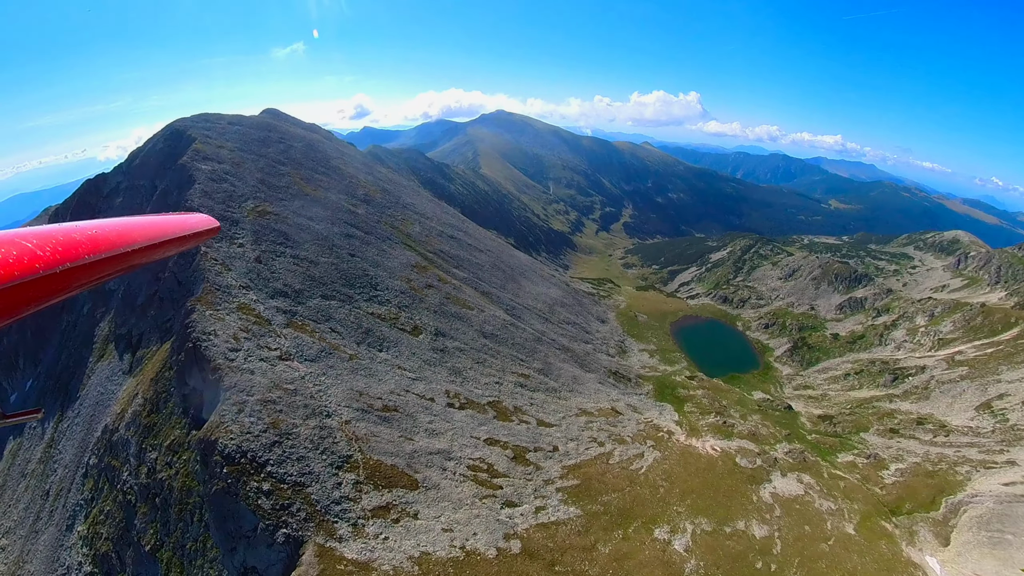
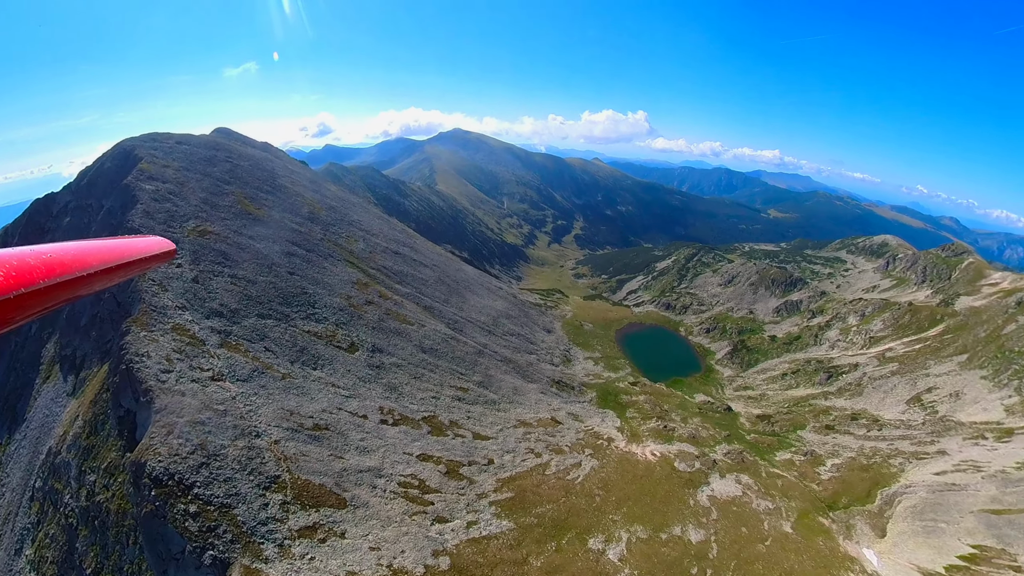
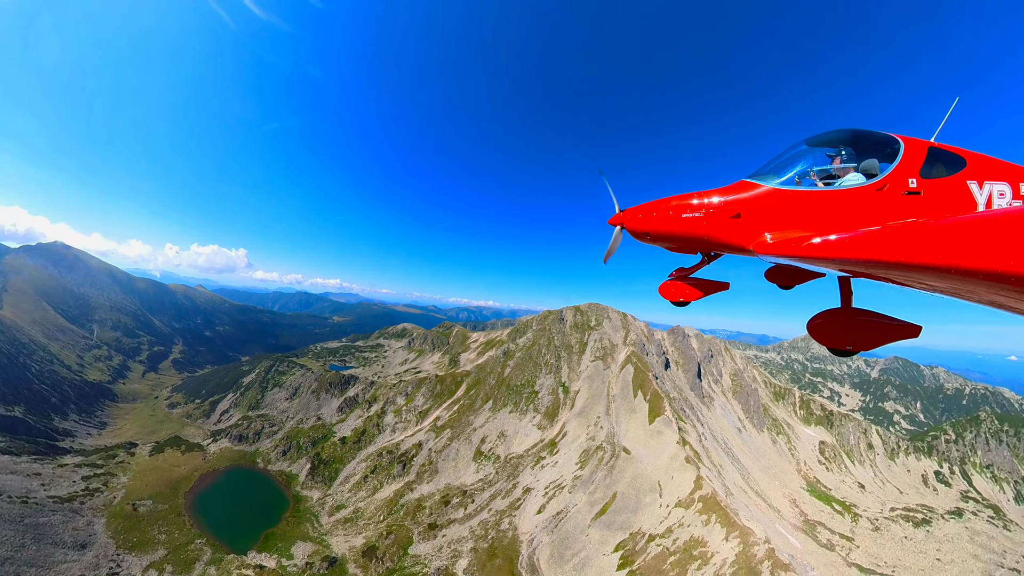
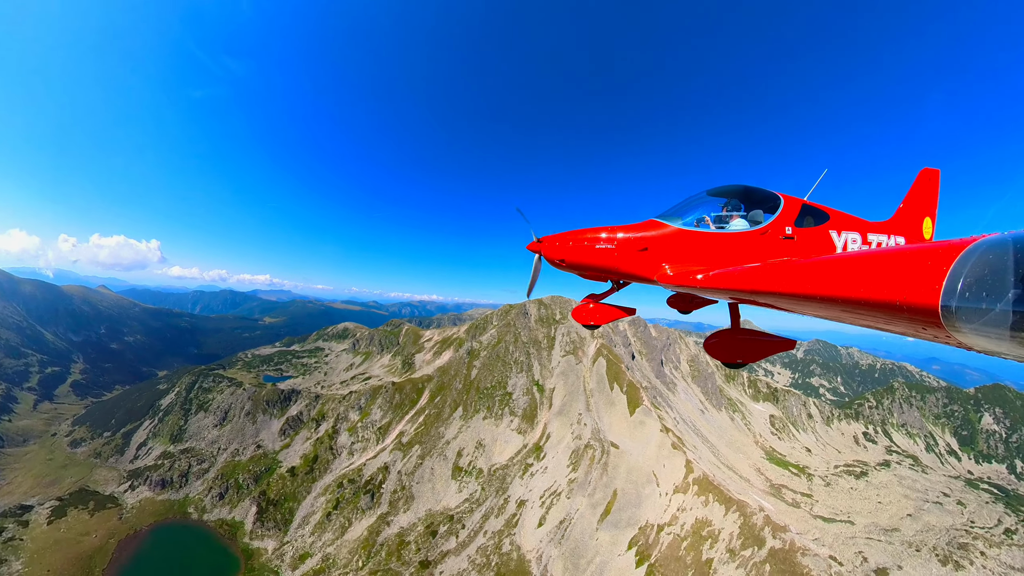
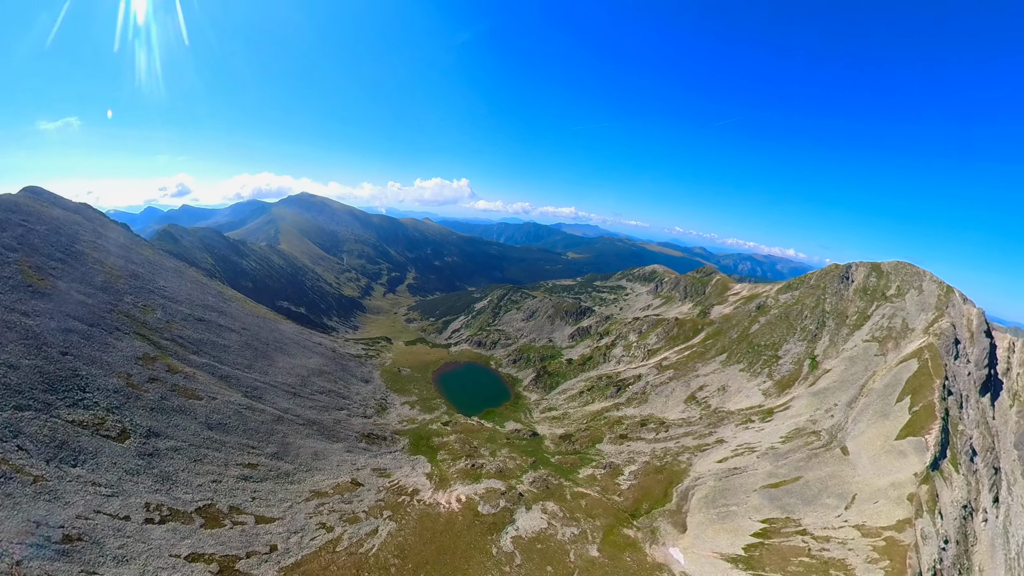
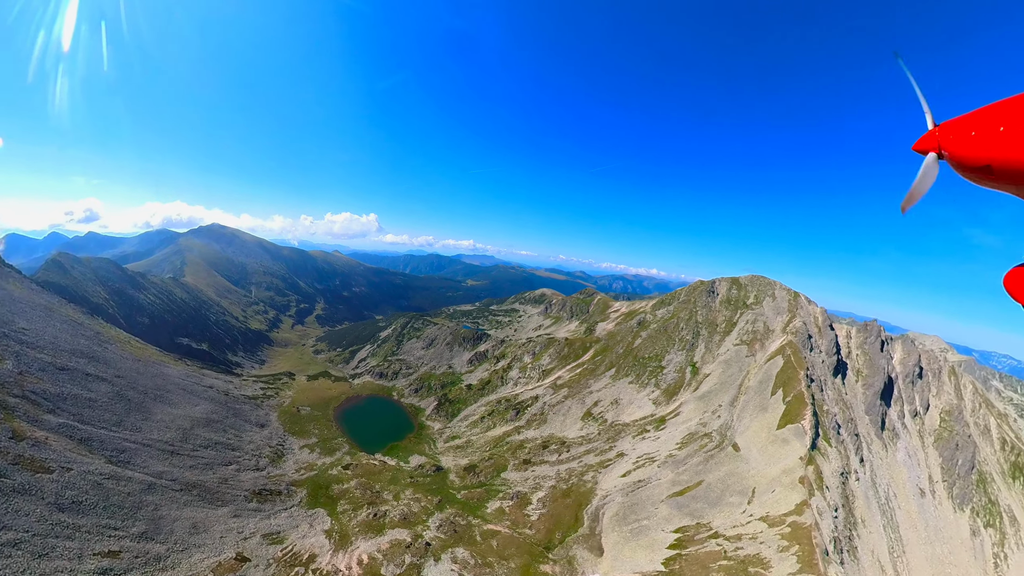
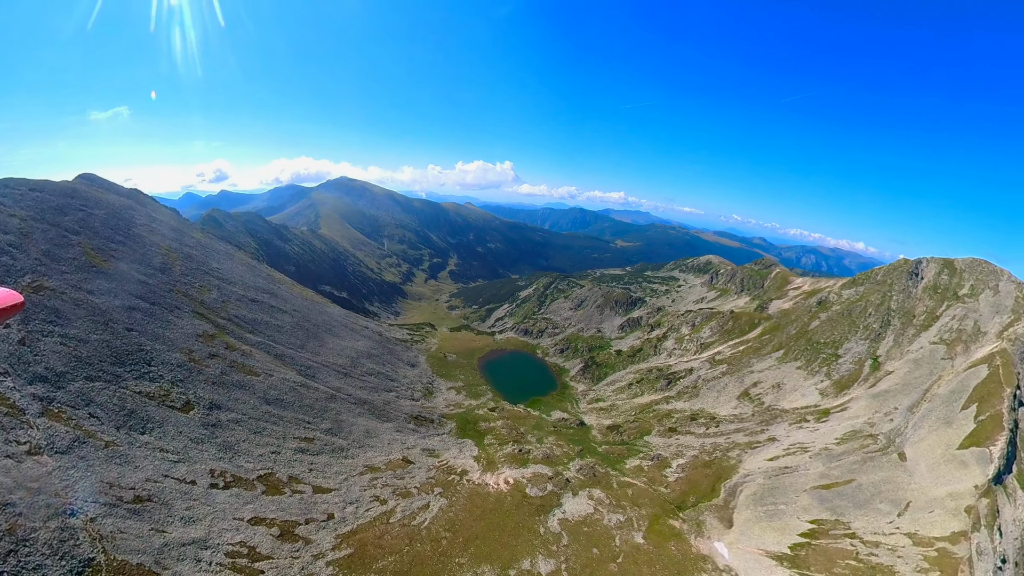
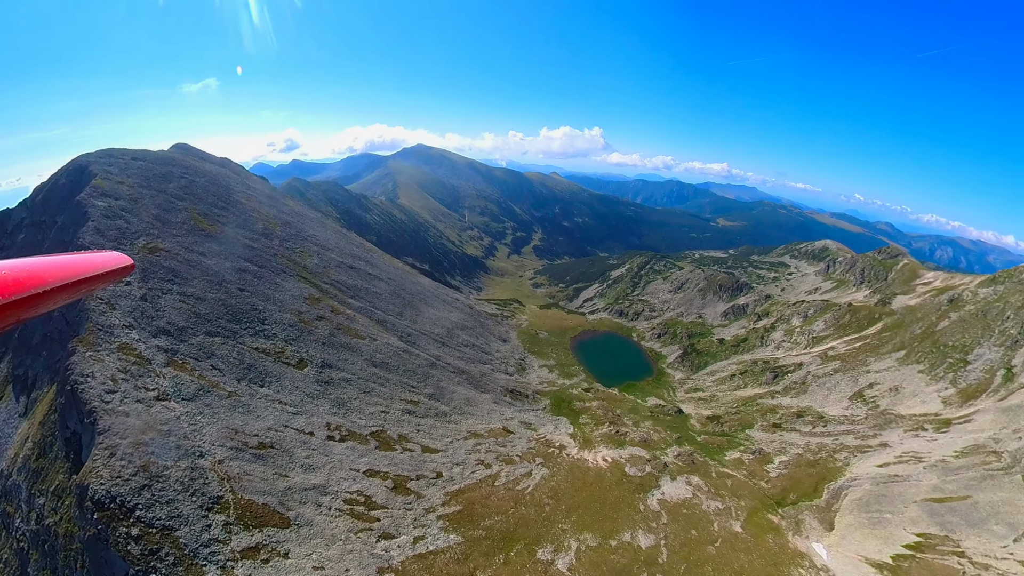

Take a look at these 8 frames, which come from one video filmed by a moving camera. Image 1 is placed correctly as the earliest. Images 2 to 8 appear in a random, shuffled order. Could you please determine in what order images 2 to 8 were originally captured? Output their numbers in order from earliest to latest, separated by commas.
2, 8, 7, 5, 6, 3, 4
